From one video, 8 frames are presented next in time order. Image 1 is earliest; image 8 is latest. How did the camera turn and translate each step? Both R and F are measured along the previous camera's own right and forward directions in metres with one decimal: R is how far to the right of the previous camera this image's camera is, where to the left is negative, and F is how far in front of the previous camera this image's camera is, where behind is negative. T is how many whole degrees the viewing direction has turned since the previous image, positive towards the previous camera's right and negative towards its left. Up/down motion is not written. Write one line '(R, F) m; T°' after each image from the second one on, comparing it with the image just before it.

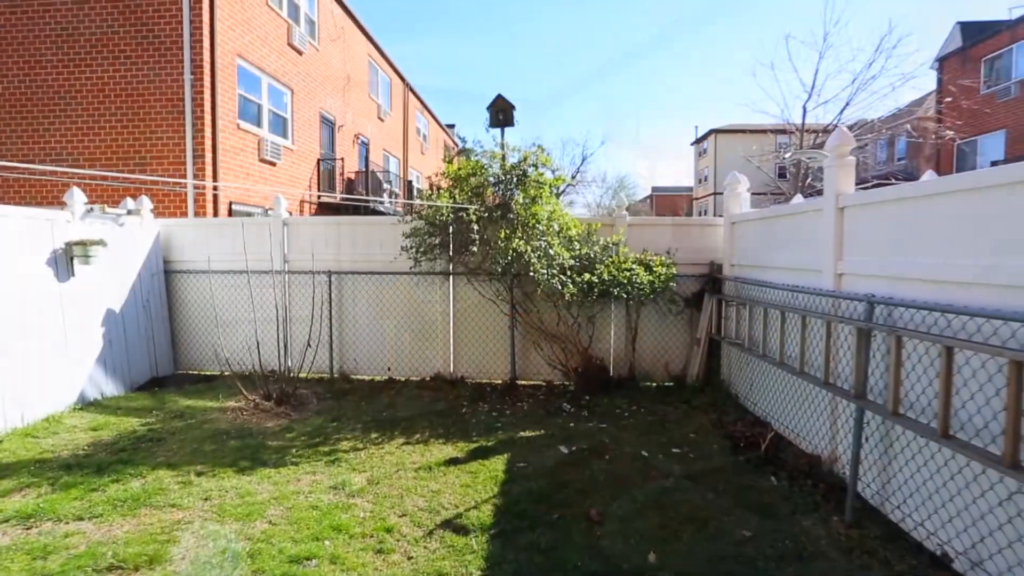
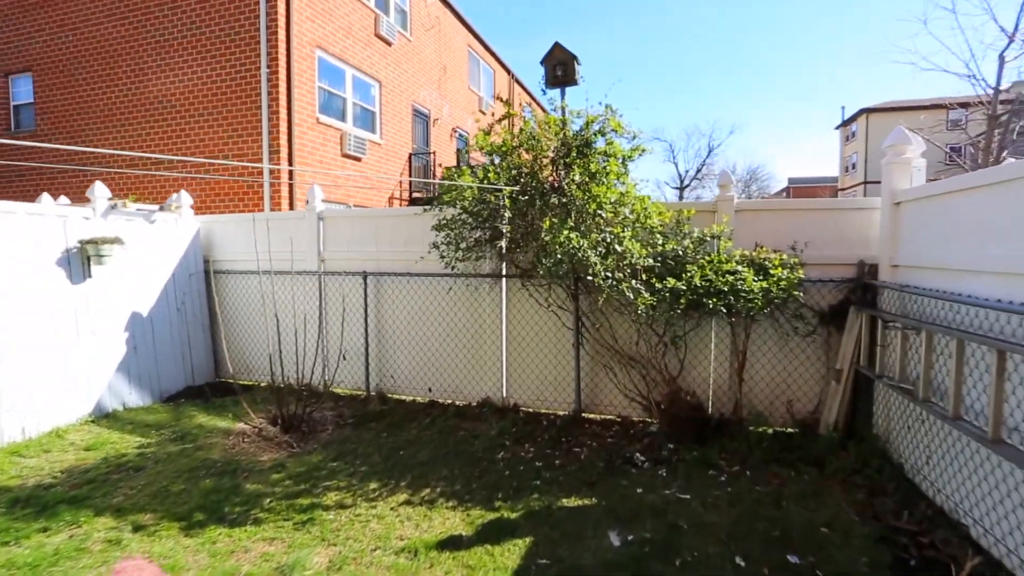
(+0.5, +1.4) m; -13°
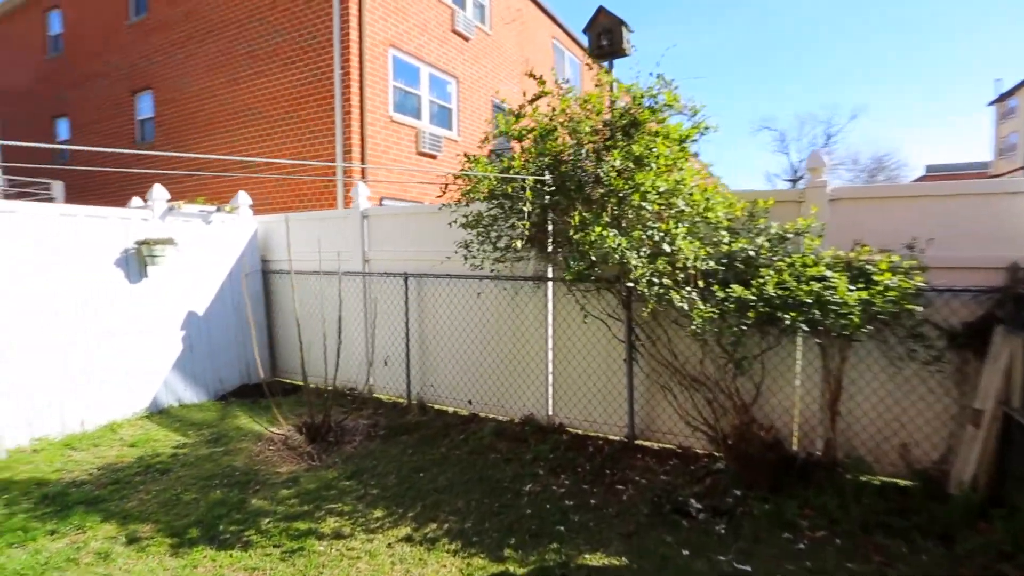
(+0.5, +0.6) m; -11°
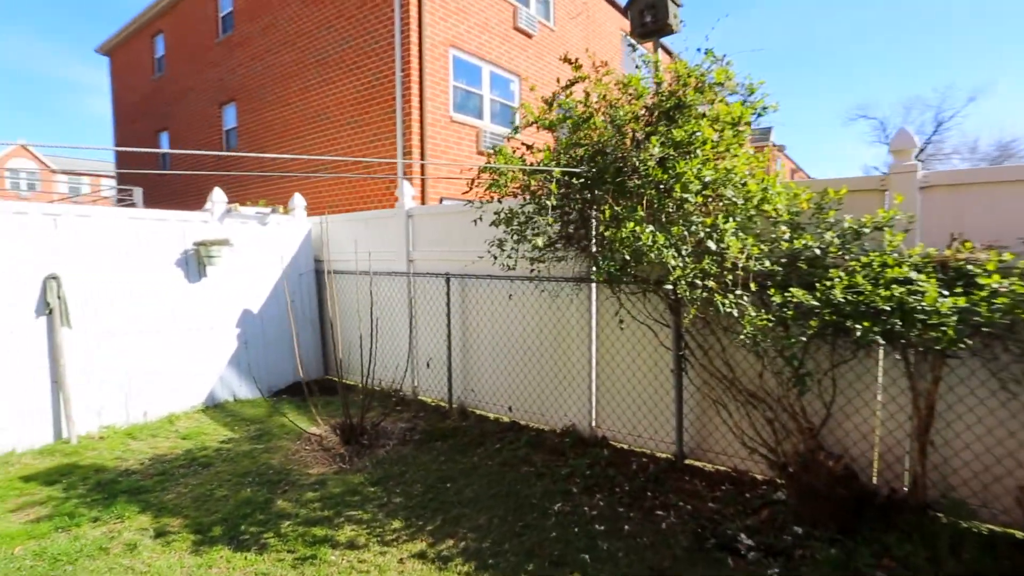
(+0.3, +0.3) m; -8°
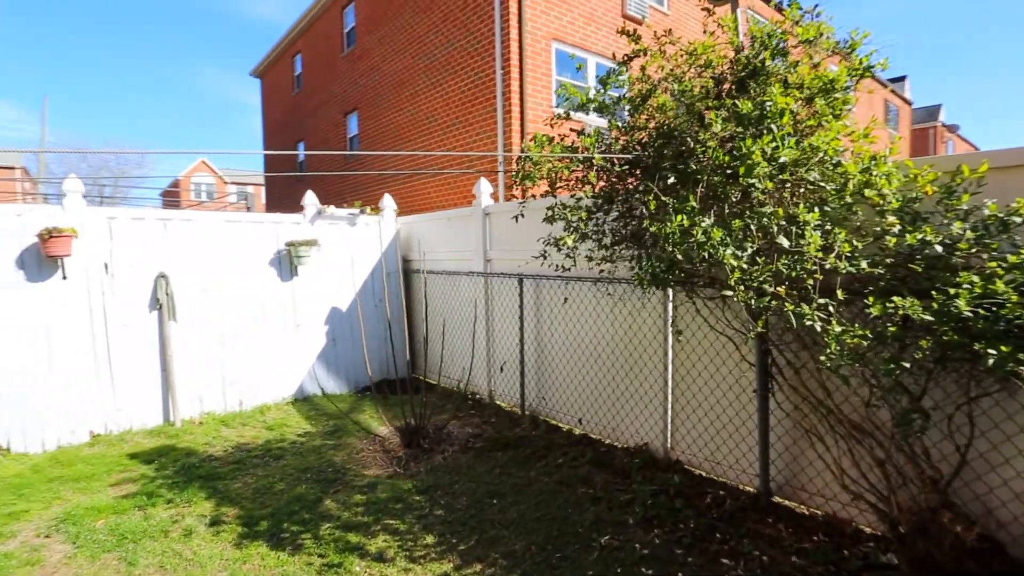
(+0.5, +0.4) m; -13°
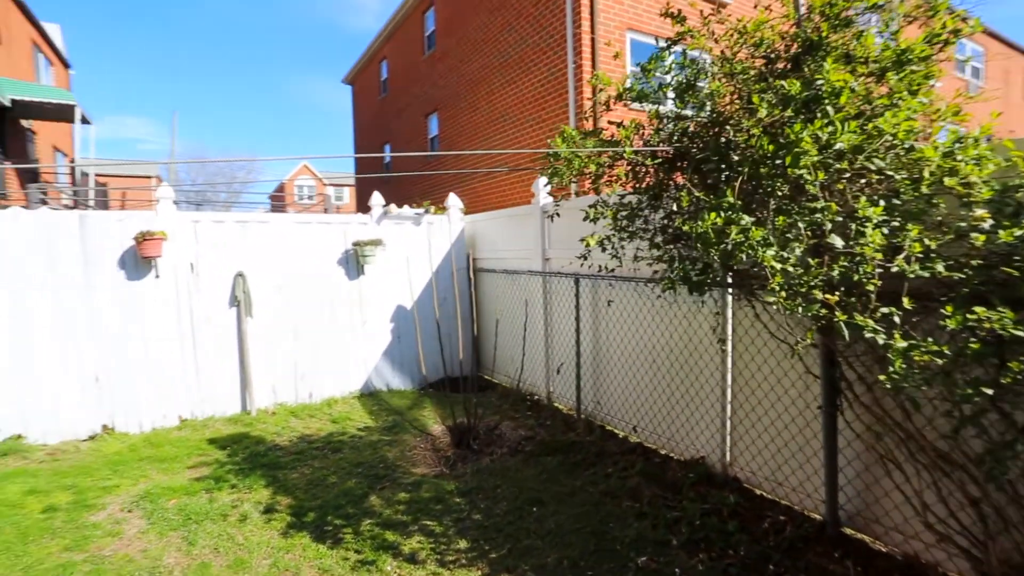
(+0.3, +0.1) m; -9°
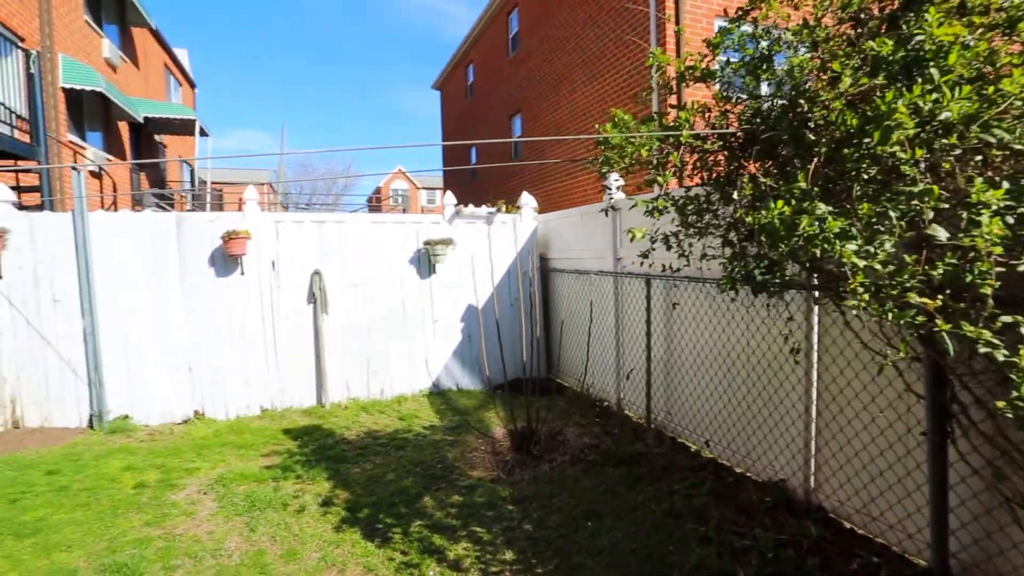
(+0.2, +0.2) m; -9°
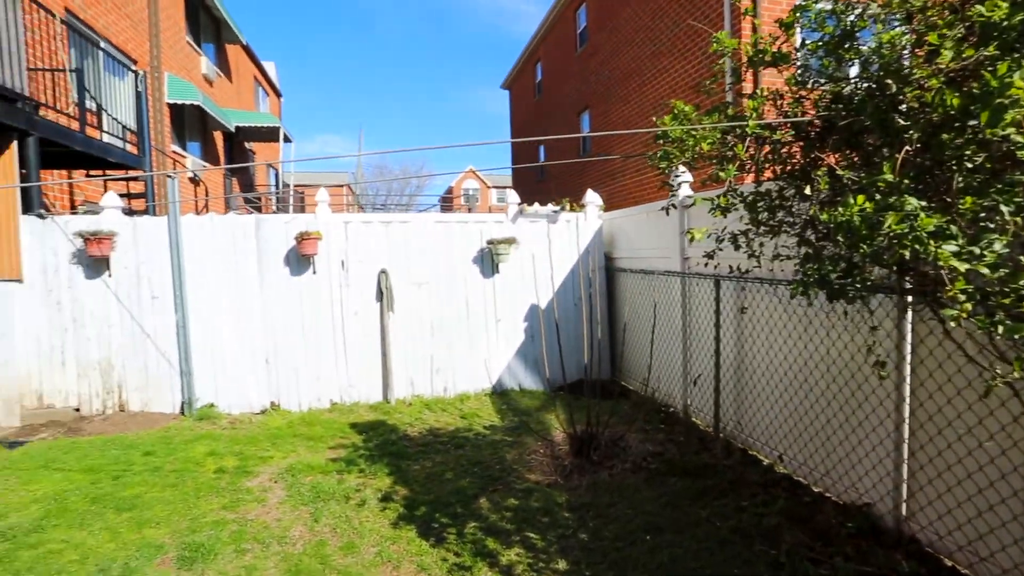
(+0.1, +0.1) m; -8°
